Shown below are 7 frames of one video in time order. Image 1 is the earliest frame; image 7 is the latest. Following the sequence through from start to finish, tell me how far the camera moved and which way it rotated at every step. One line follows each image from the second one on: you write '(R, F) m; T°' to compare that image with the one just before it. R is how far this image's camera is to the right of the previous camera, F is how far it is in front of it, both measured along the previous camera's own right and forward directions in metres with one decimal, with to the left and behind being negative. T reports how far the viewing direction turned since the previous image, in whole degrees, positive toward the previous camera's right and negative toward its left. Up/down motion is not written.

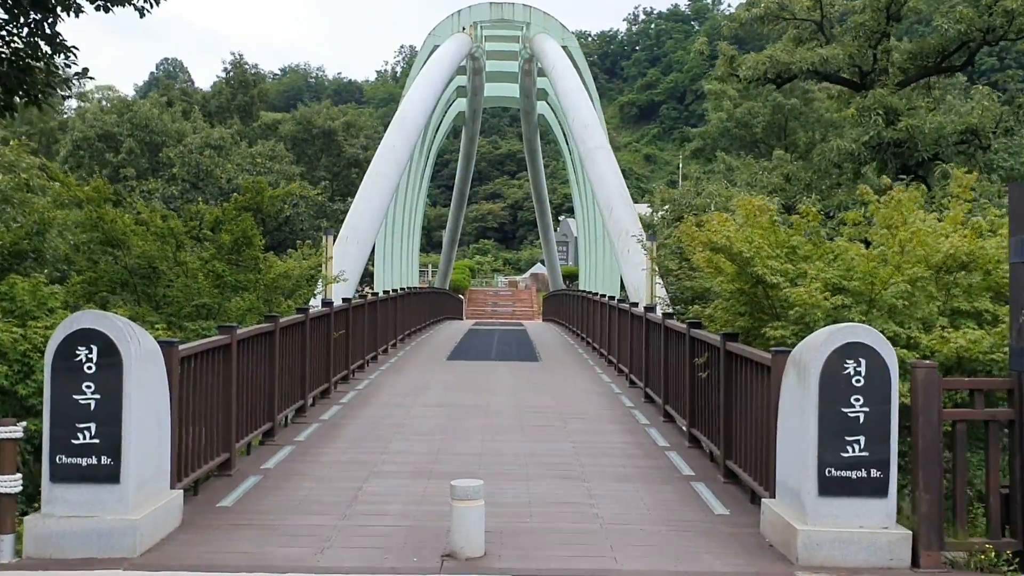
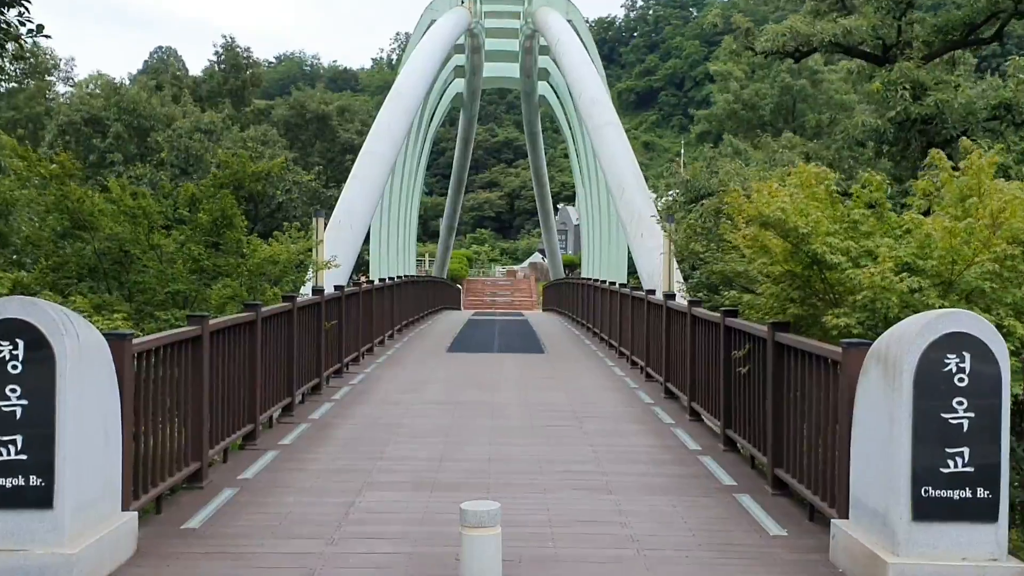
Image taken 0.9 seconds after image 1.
(-0.1, +1.0) m; 0°
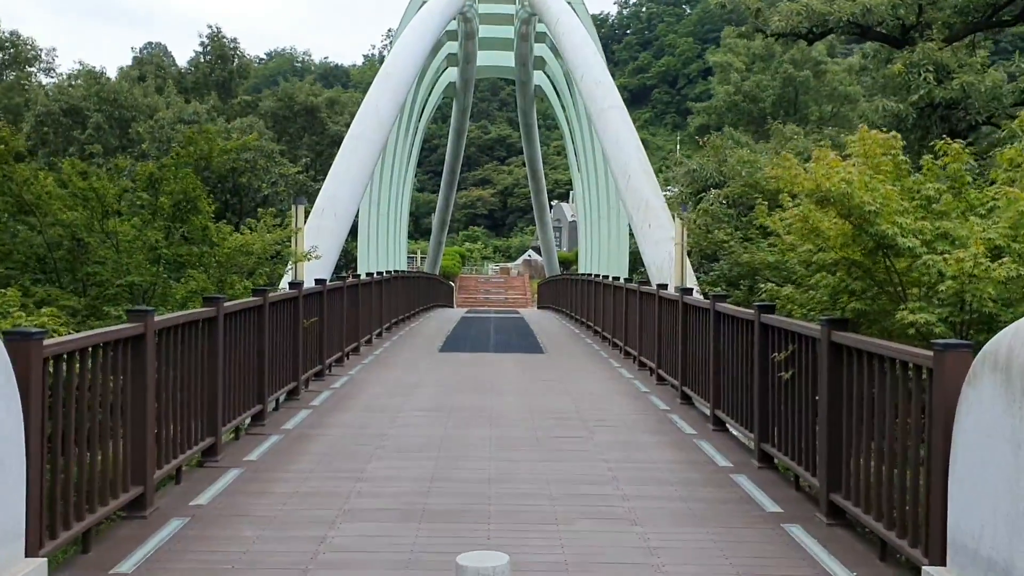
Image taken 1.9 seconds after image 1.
(-0.1, +1.1) m; 0°
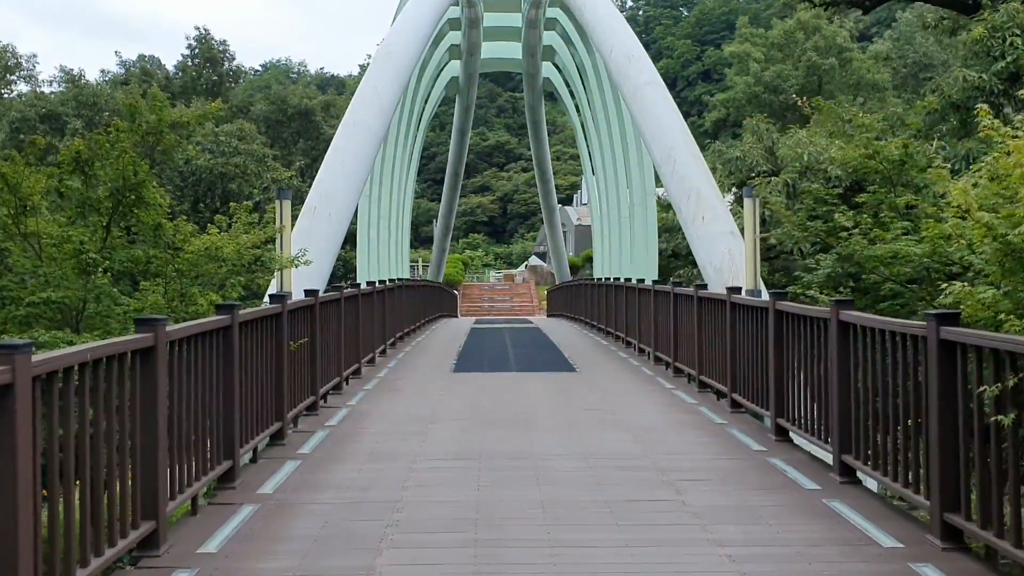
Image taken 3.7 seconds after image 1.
(-0.3, +2.1) m; 0°
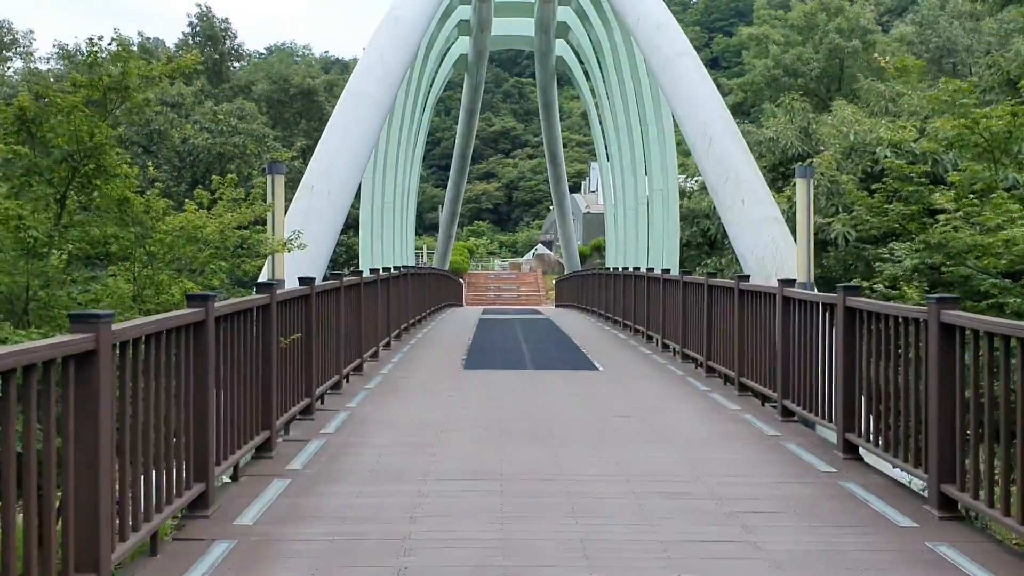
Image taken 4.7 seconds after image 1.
(-0.2, +1.1) m; 0°
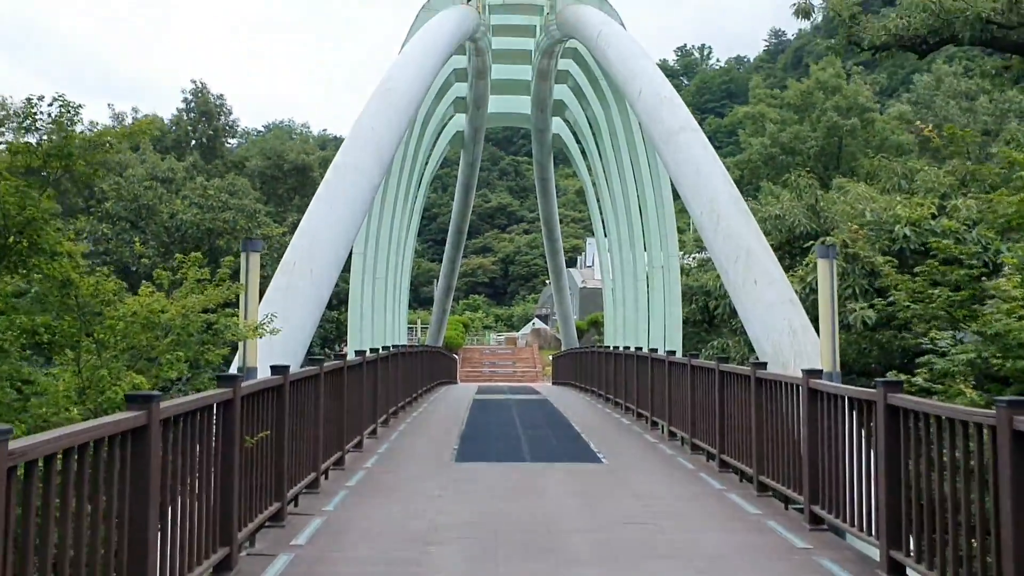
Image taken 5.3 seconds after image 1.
(0.0, +0.7) m; 0°
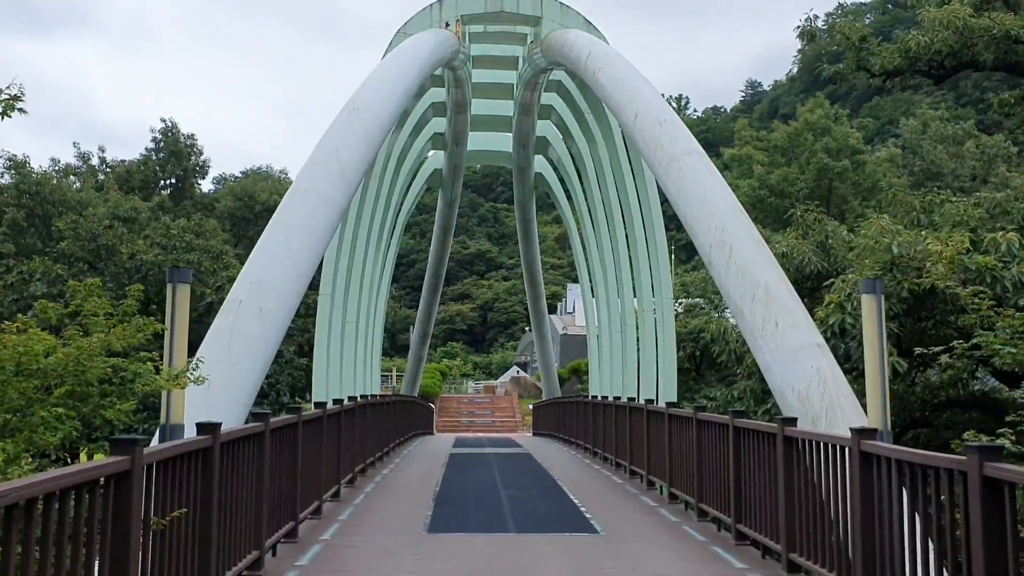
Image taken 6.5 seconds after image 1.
(0.0, +1.3) m; +1°
